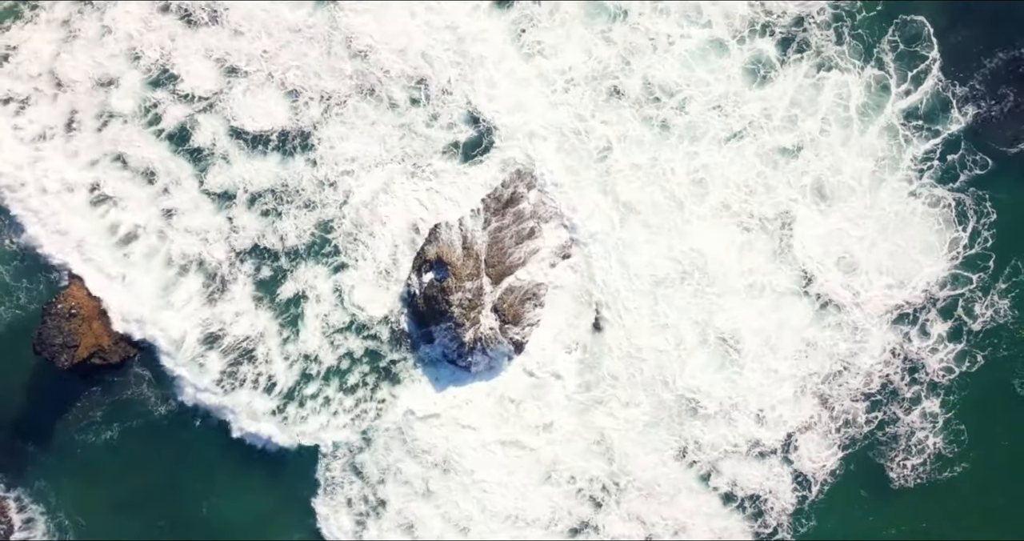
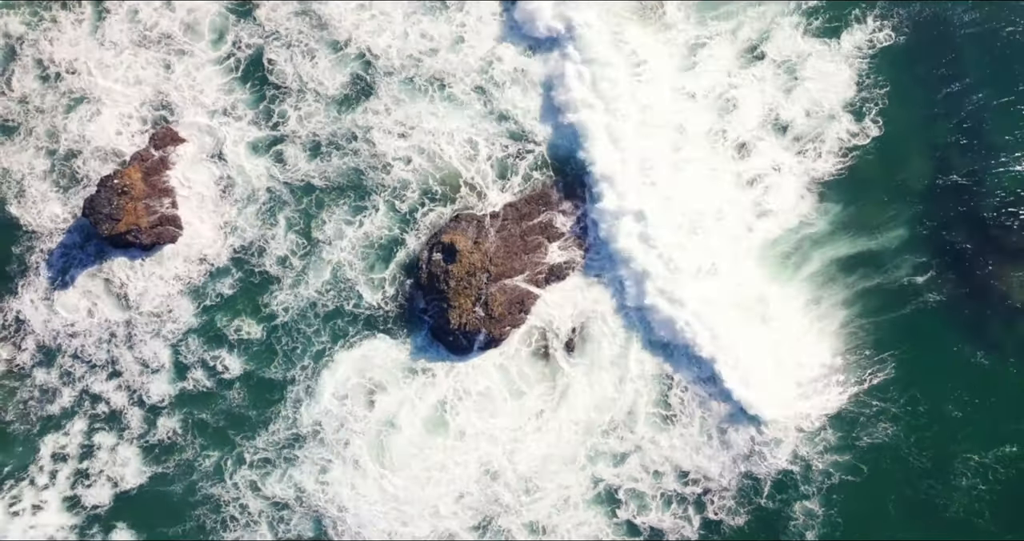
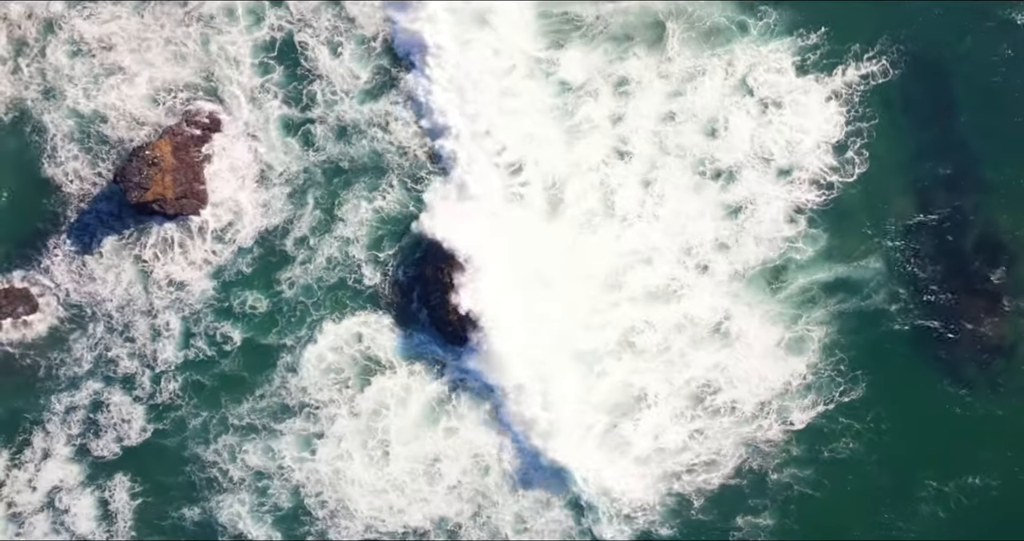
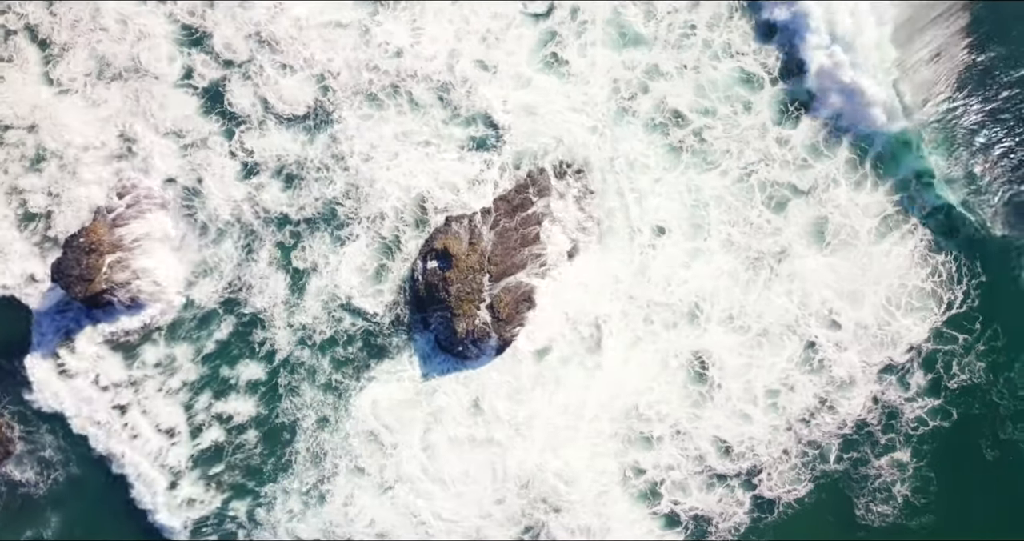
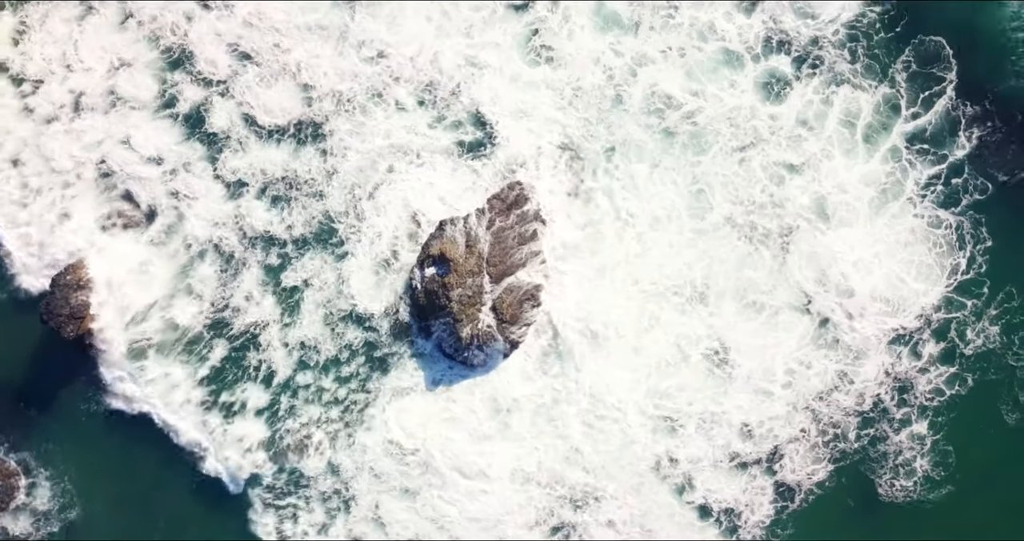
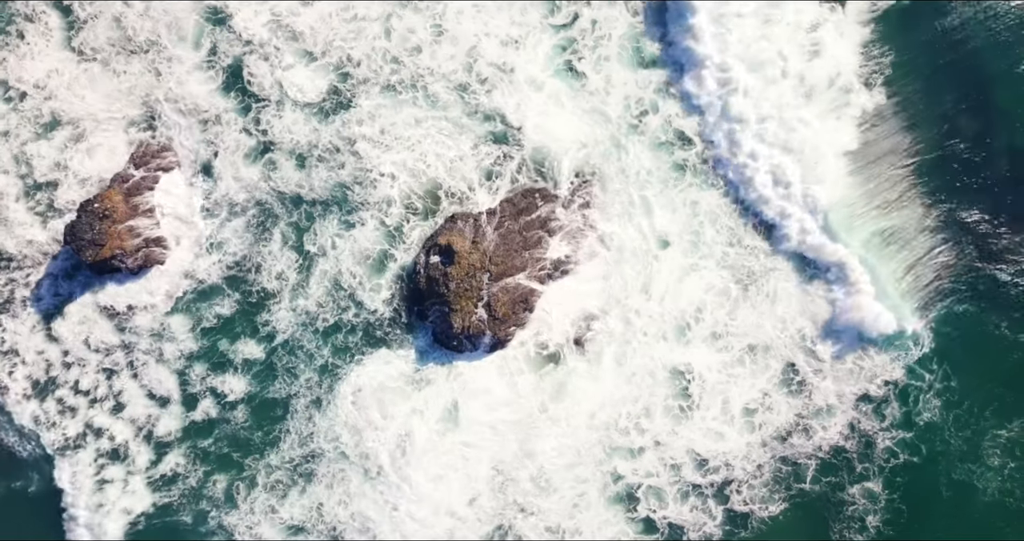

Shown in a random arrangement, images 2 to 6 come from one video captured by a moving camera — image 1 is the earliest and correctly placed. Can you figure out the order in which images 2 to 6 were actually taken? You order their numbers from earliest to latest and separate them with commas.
5, 4, 6, 2, 3
